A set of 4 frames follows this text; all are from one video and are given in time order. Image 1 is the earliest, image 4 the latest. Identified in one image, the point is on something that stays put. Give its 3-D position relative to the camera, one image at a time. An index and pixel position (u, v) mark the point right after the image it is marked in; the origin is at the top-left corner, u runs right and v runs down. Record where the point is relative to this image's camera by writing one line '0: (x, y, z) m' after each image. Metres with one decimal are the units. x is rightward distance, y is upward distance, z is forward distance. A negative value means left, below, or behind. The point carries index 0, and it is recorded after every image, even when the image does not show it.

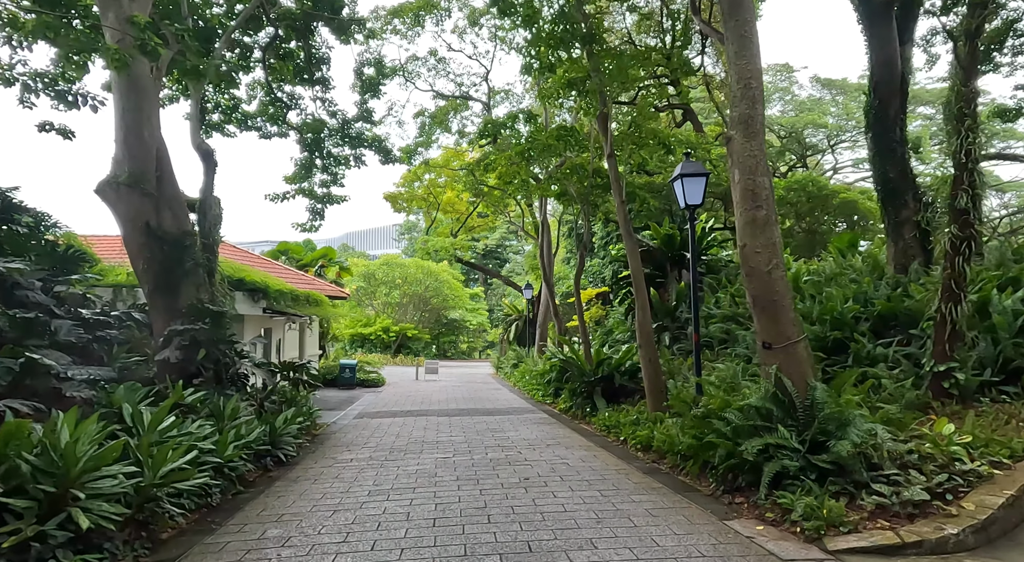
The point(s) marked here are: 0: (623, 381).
0: (+1.6, -1.5, +9.5) m
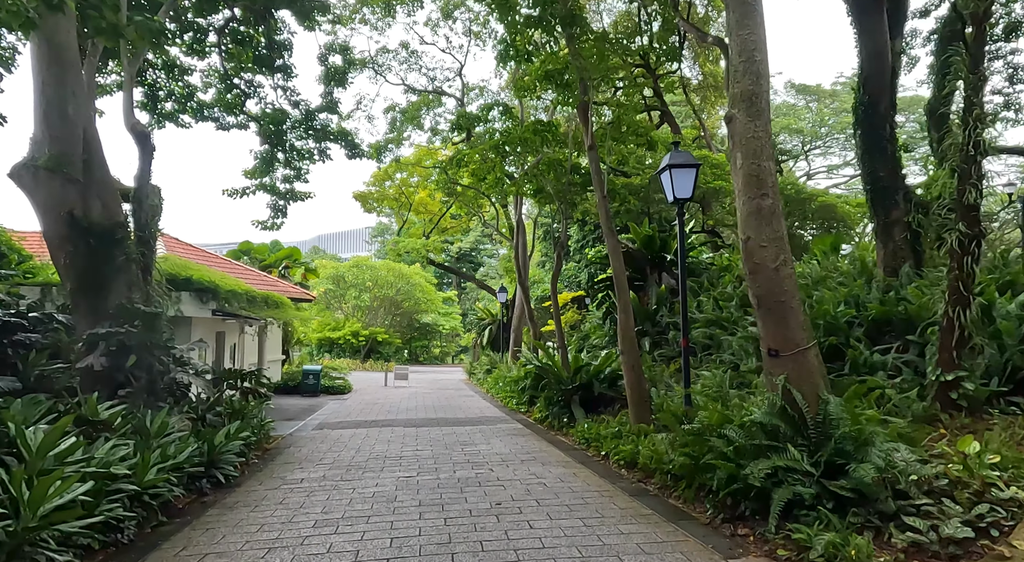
0: (+1.2, -1.5, +9.0) m
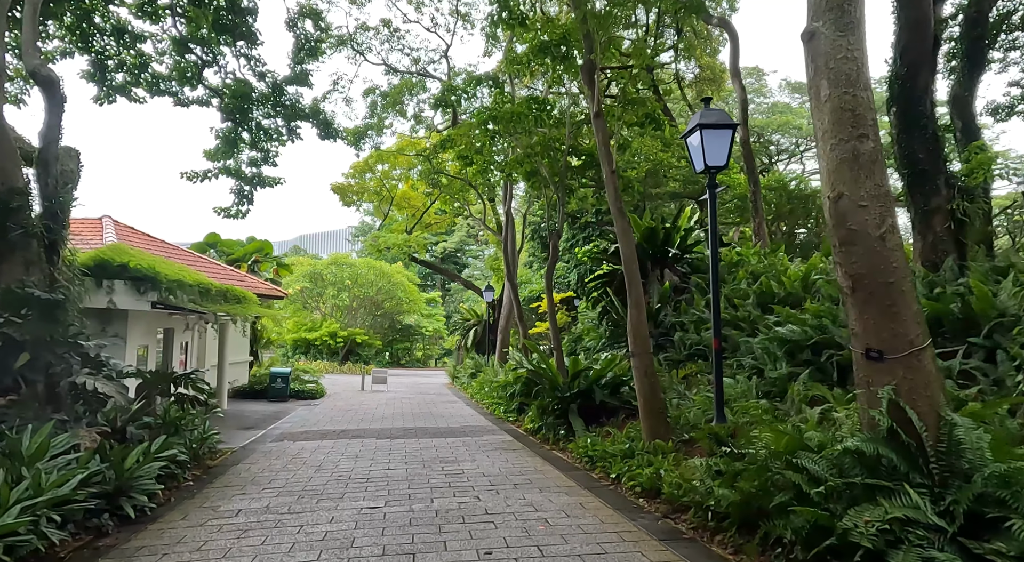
0: (+1.1, -1.4, +7.8) m
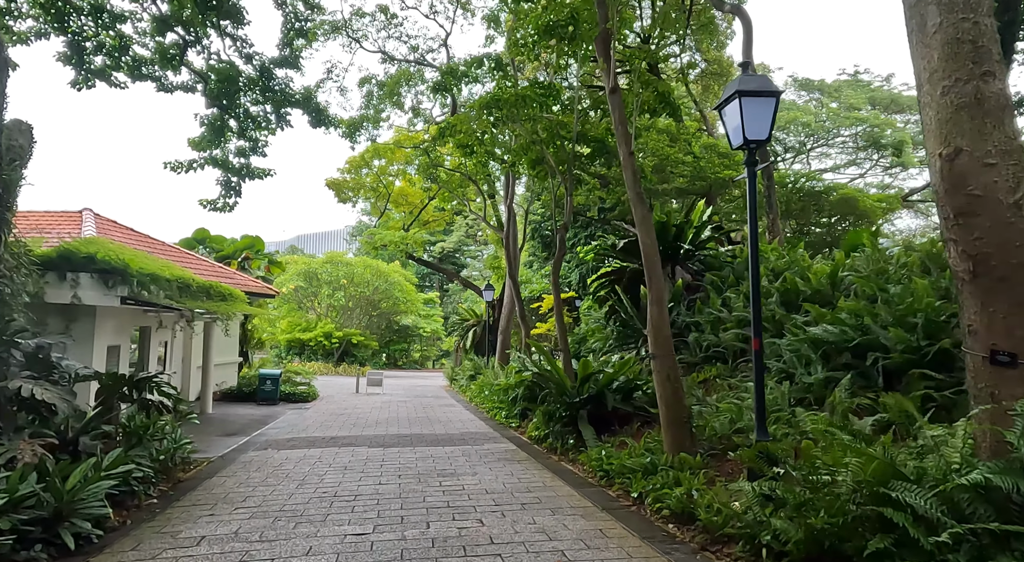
0: (+1.1, -1.3, +7.2) m
